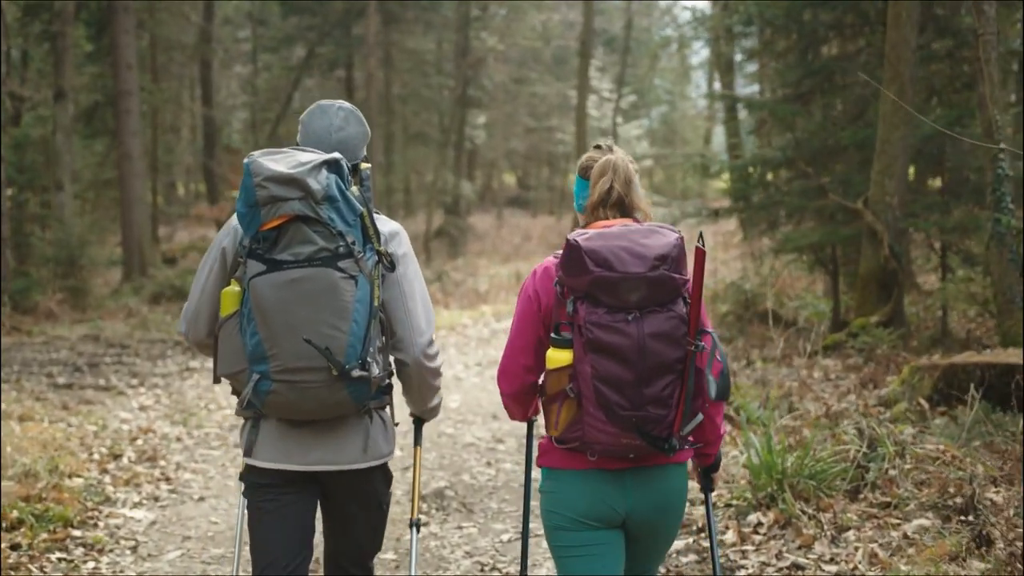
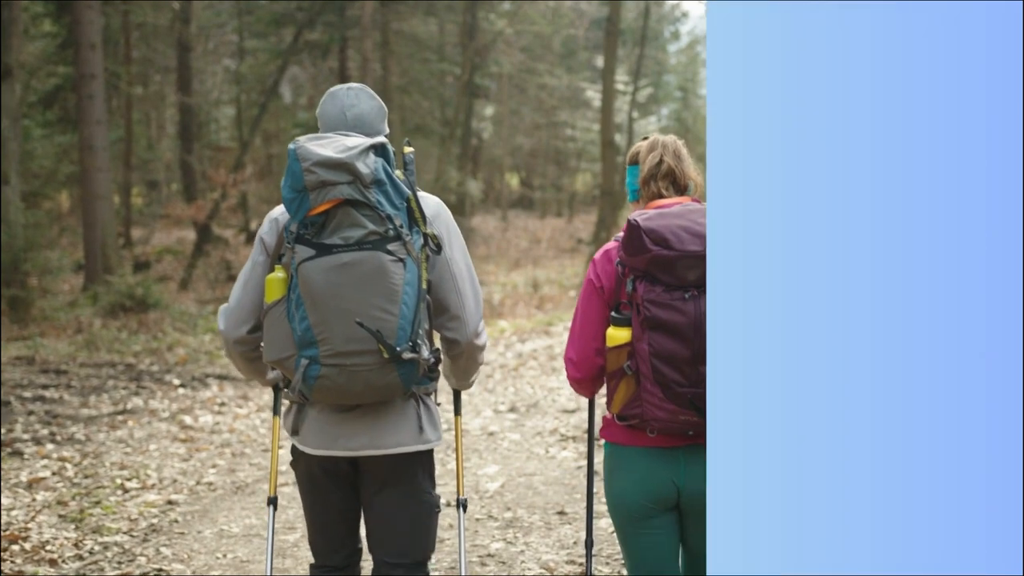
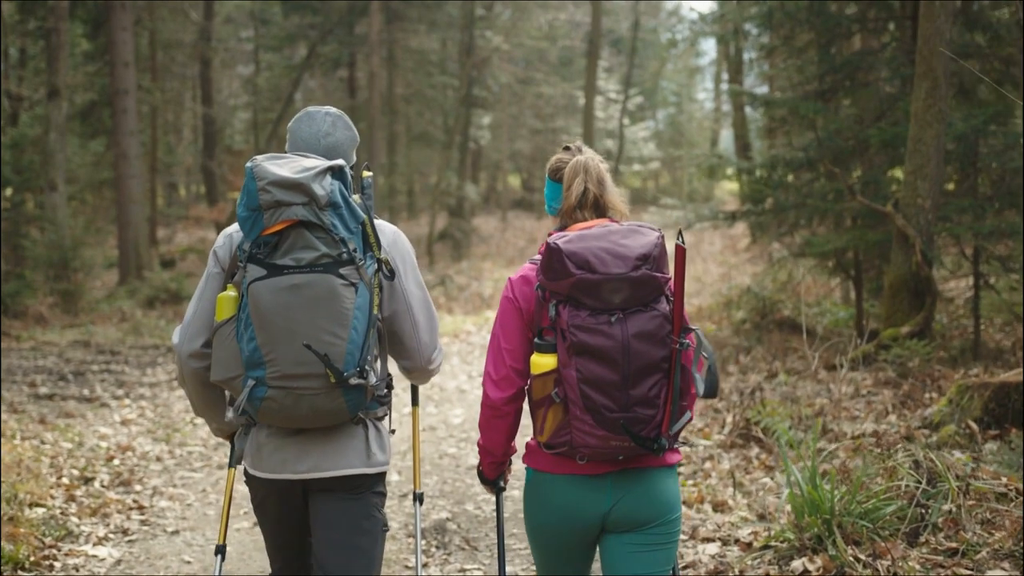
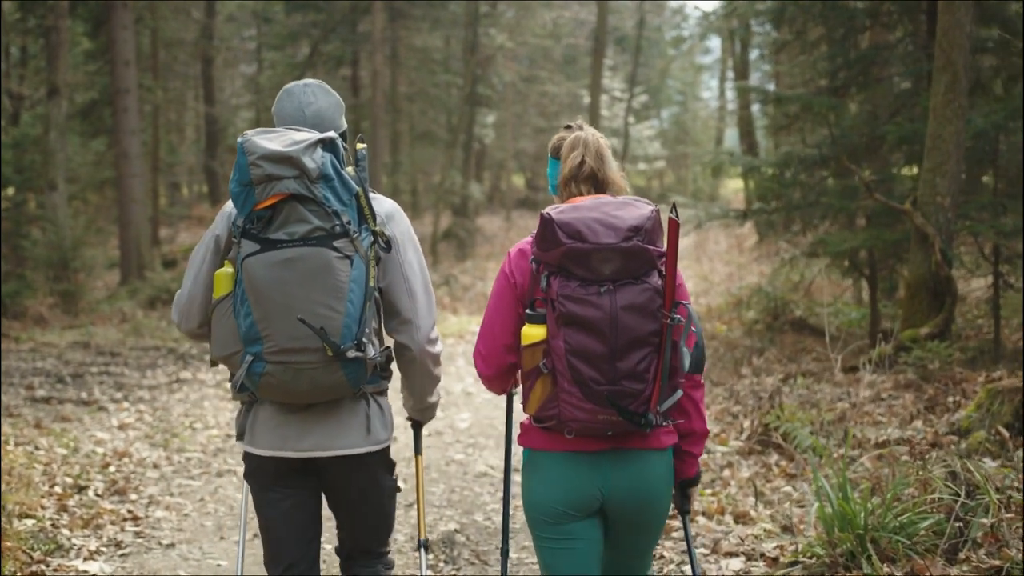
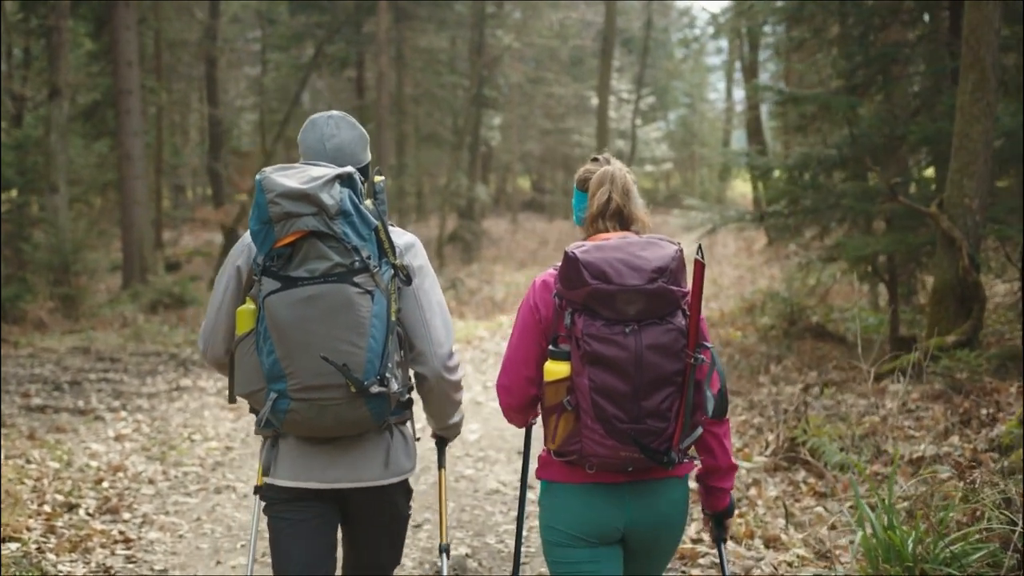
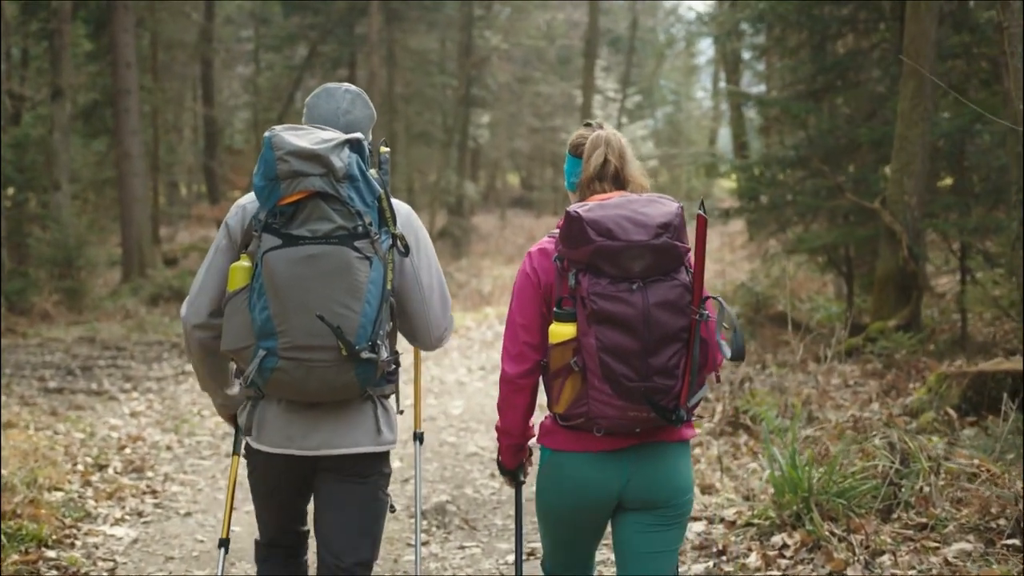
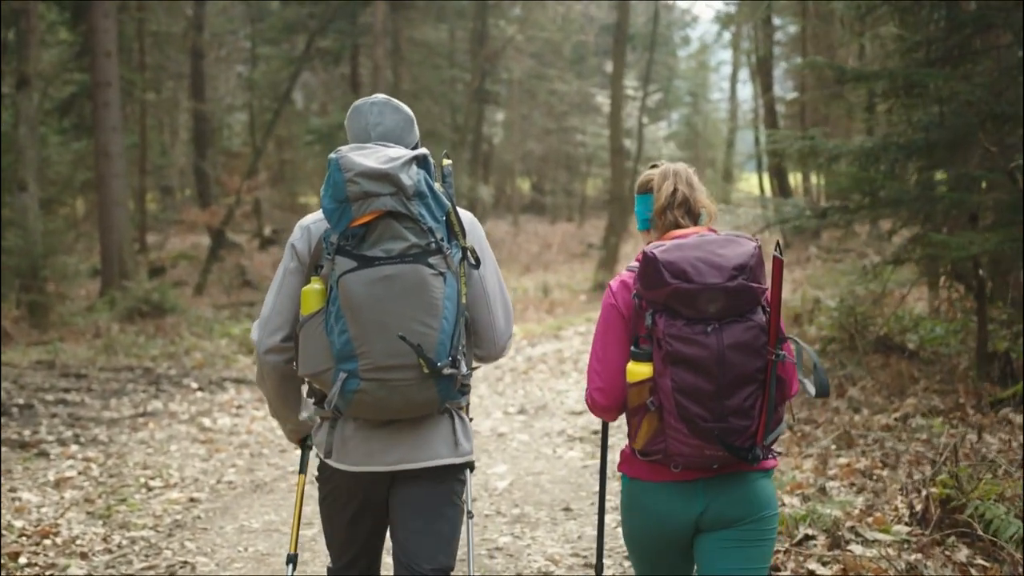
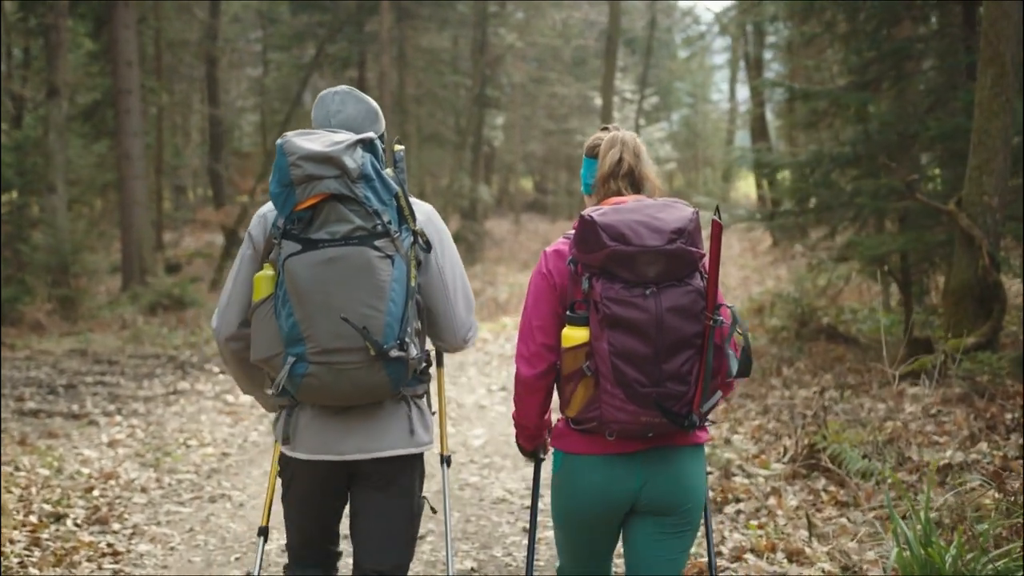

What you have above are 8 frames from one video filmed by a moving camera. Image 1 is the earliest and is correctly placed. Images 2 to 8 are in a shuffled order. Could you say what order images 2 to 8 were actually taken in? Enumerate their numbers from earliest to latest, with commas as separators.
6, 3, 4, 5, 8, 7, 2
